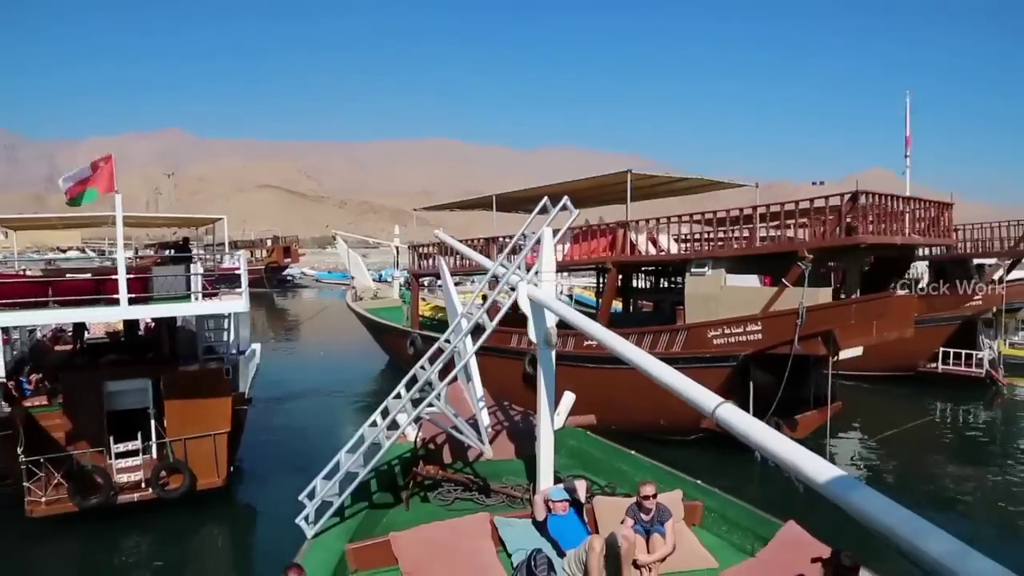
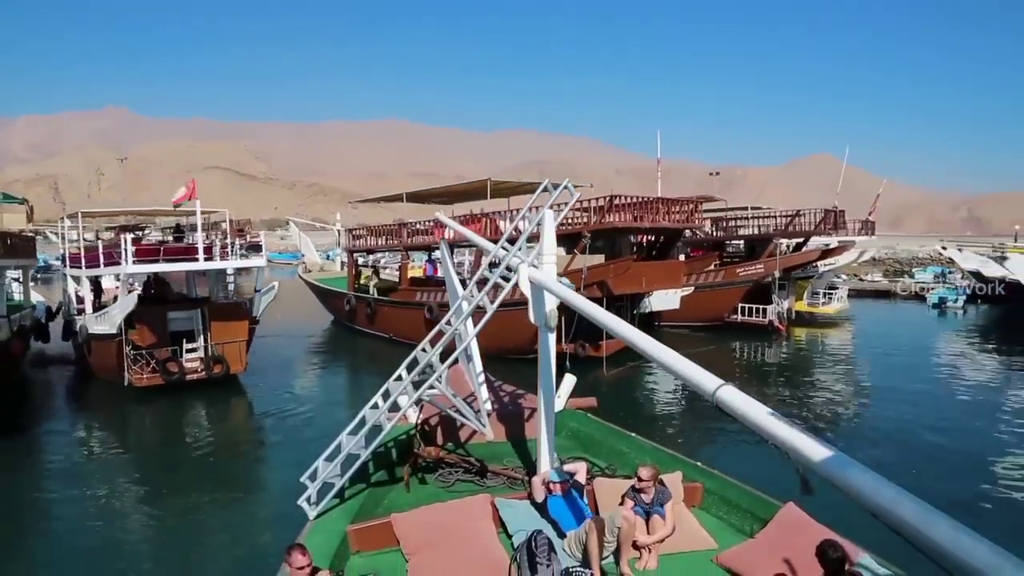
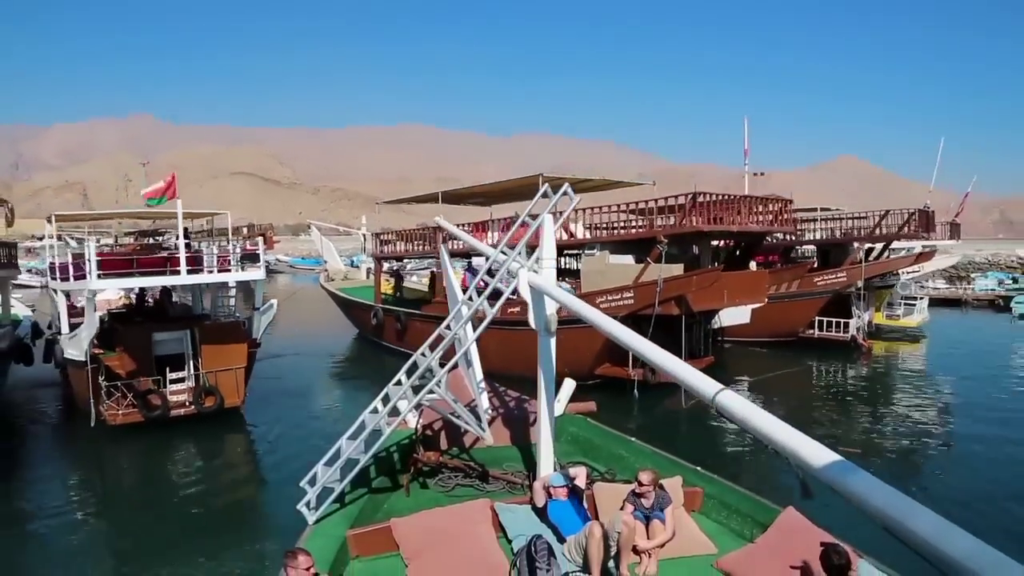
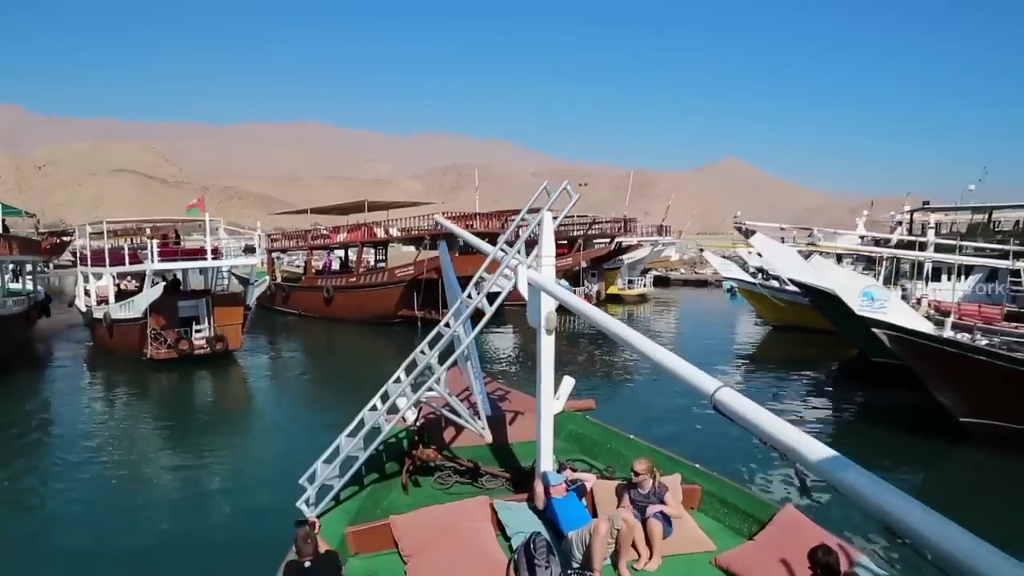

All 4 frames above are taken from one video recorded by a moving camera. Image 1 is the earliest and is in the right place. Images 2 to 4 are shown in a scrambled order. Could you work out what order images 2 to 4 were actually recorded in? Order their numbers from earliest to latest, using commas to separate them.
3, 2, 4
